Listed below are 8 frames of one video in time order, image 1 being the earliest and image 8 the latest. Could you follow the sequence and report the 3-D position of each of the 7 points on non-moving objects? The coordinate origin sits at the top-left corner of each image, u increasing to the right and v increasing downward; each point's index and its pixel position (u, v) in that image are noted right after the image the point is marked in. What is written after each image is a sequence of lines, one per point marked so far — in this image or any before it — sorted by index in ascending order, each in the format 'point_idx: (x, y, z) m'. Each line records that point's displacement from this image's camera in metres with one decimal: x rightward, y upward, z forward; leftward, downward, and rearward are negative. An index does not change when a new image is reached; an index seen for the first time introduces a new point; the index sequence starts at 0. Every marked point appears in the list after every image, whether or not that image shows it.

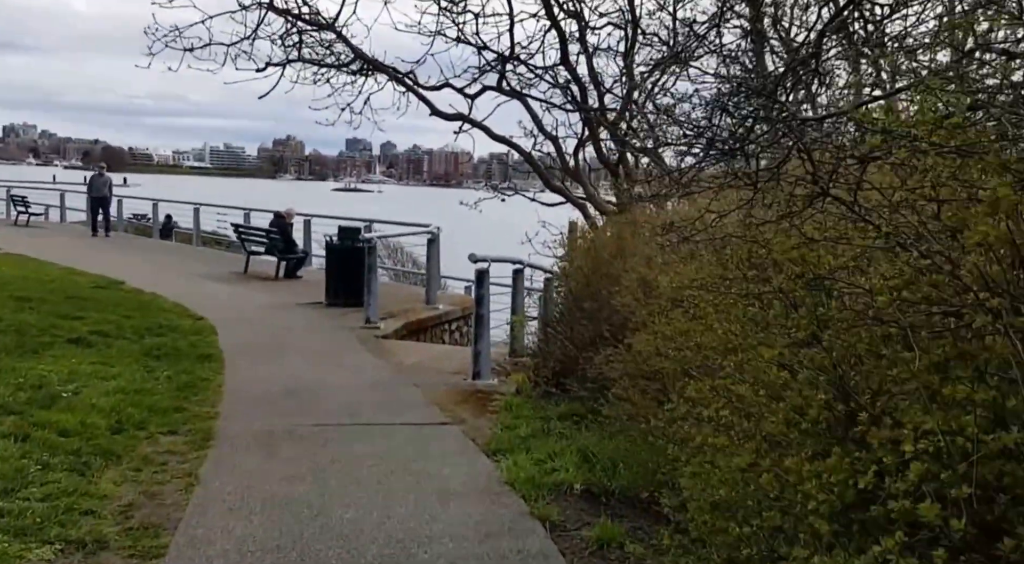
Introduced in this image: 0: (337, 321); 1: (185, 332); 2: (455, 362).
0: (-2.2, -0.5, +12.0) m
1: (-3.6, -0.5, +10.4) m
2: (-0.6, -0.8, +9.3) m
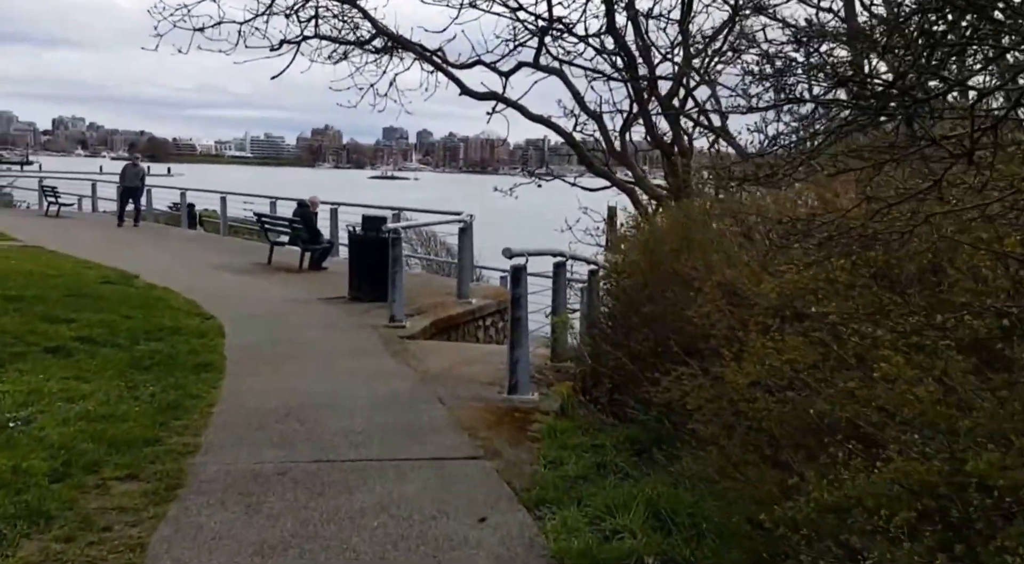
0: (-1.8, -0.4, +10.9) m
1: (-3.2, -0.5, +9.3) m
2: (-0.2, -0.8, +8.1) m
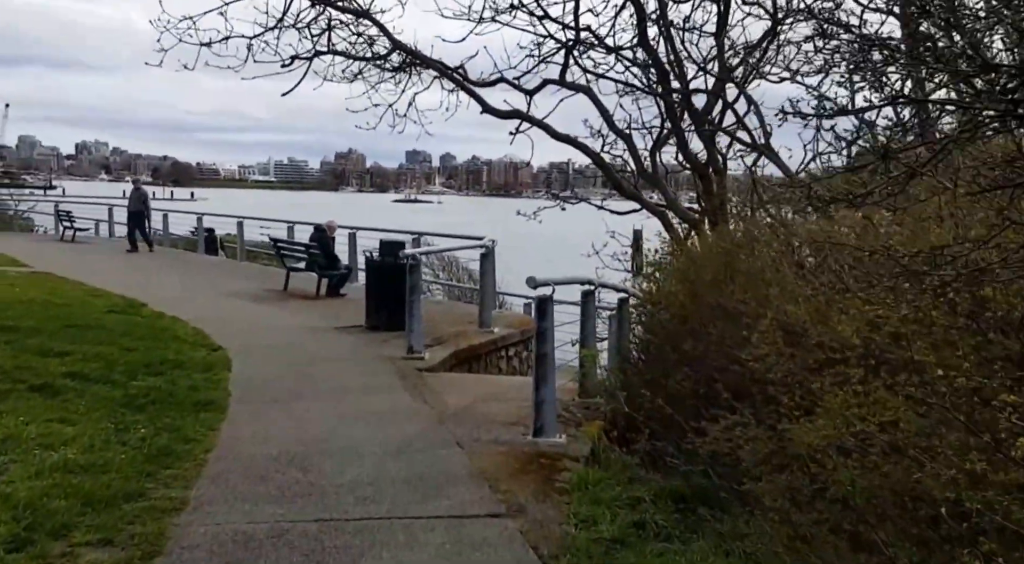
0: (-1.5, -0.8, +10.3) m
1: (-3.0, -0.8, +8.7) m
2: (0.0, -1.0, +7.5) m
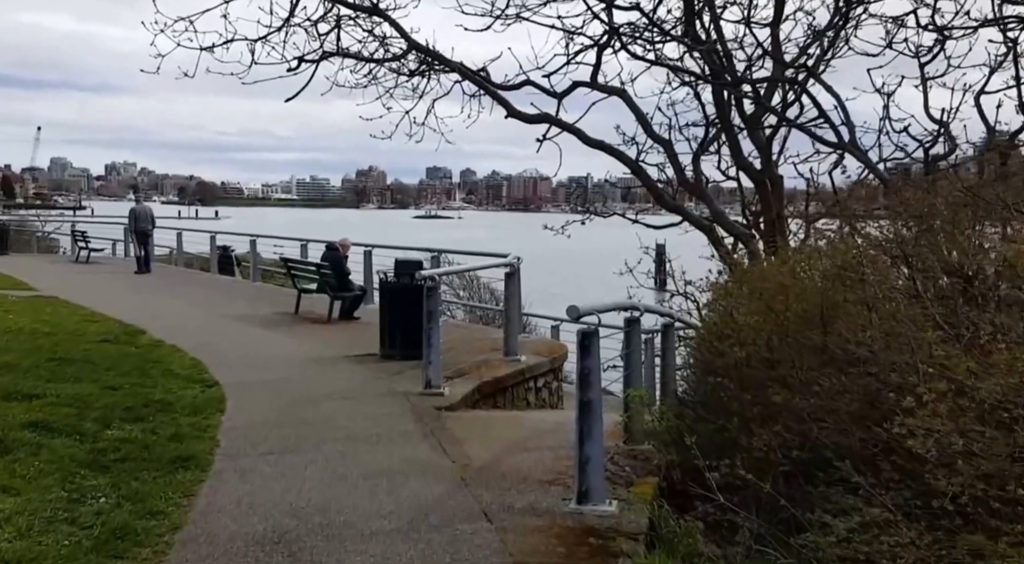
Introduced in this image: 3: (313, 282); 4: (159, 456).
0: (-1.2, -1.0, +9.2) m
1: (-2.7, -1.0, +7.7) m
2: (+0.2, -1.2, +6.3) m
3: (-3.2, 0.0, +15.1) m
4: (-2.3, -1.1, +6.0) m
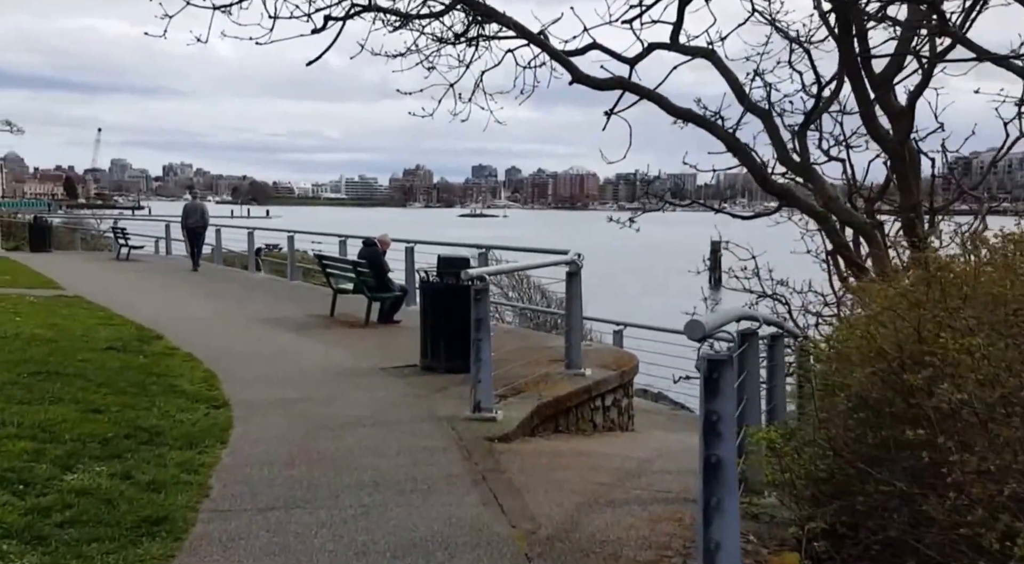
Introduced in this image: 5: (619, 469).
0: (-0.6, -1.0, +7.6) m
1: (-2.3, -1.0, +6.2) m
2: (+0.6, -1.2, +4.7) m
3: (-2.4, 0.0, +13.7) m
4: (-1.9, -1.1, +4.5) m
5: (+0.7, -1.2, +5.9) m
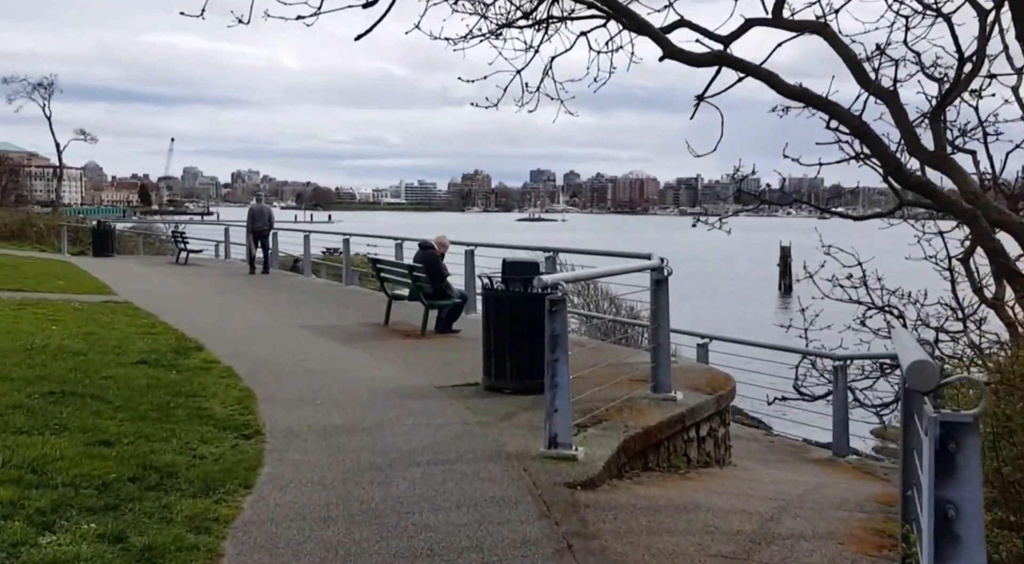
0: (-0.1, -1.1, +6.5) m
1: (-1.8, -1.1, +5.1) m
2: (+1.0, -1.3, +3.5) m
3: (-1.4, -0.1, +12.6) m
4: (-1.5, -1.2, +3.4) m
5: (+1.1, -1.3, +4.6) m
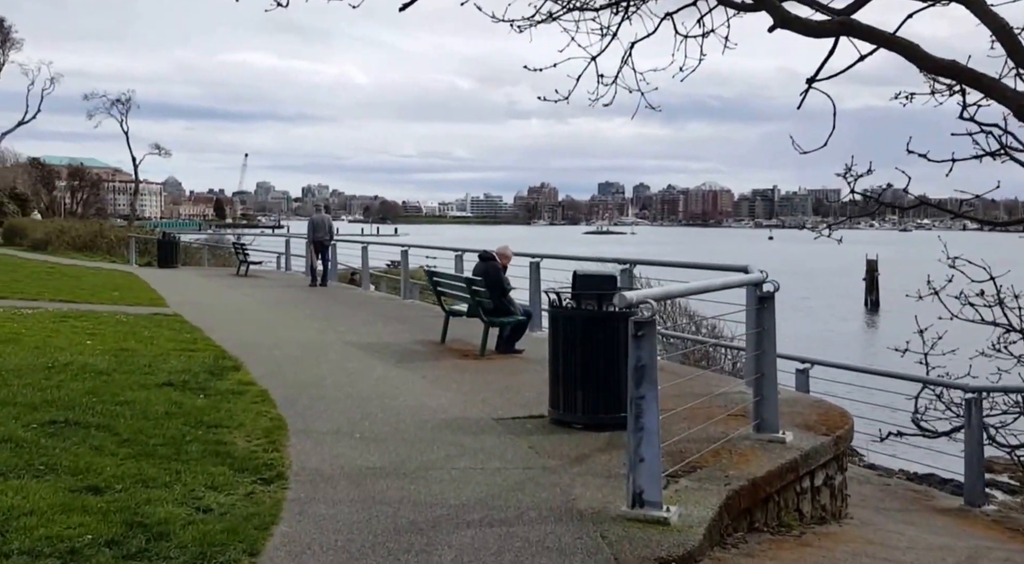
0: (+0.3, -1.2, +5.3) m
1: (-1.5, -1.2, +4.1) m
2: (+1.2, -1.3, +2.2) m
3: (-0.6, -0.3, +11.5) m
4: (-1.3, -1.2, +2.3) m
5: (+1.4, -1.3, +3.4) m
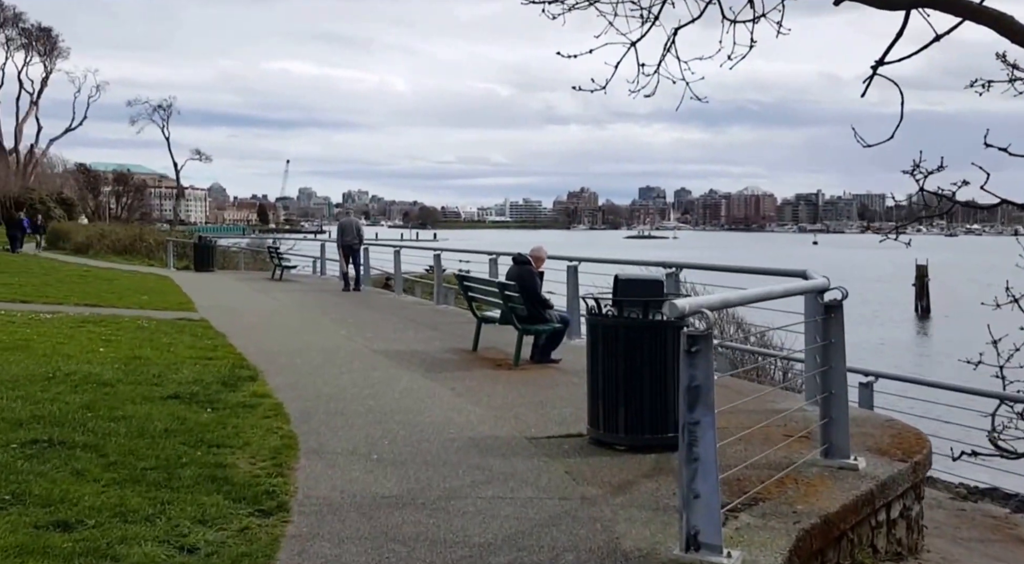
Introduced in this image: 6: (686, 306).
0: (+0.5, -1.2, +4.6) m
1: (-1.3, -1.2, +3.4) m
2: (+1.3, -1.3, +1.4) m
3: (-0.2, -0.3, +10.8) m
4: (-1.3, -1.2, +1.7) m
5: (+1.5, -1.3, +2.6) m
6: (+0.8, -0.1, +4.2) m
